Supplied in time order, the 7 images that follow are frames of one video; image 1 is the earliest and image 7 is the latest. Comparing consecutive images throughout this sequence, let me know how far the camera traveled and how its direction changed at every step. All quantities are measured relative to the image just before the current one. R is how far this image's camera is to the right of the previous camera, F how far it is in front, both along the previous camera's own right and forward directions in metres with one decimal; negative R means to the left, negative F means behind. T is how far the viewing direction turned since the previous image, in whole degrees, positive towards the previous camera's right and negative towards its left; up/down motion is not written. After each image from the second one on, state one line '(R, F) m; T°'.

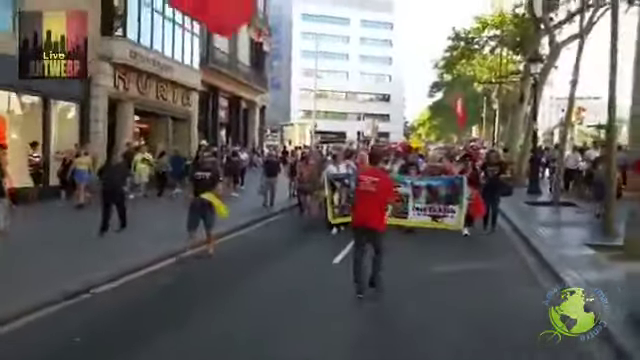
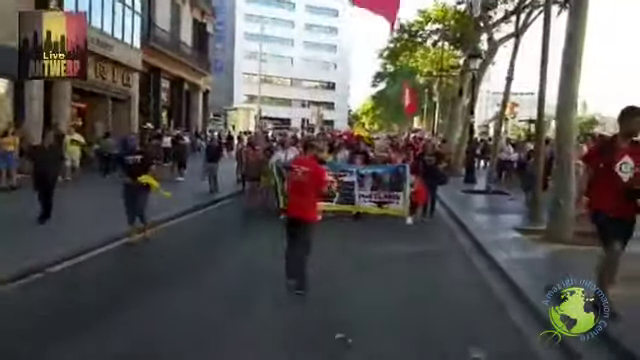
(-0.3, -1.1) m; +4°
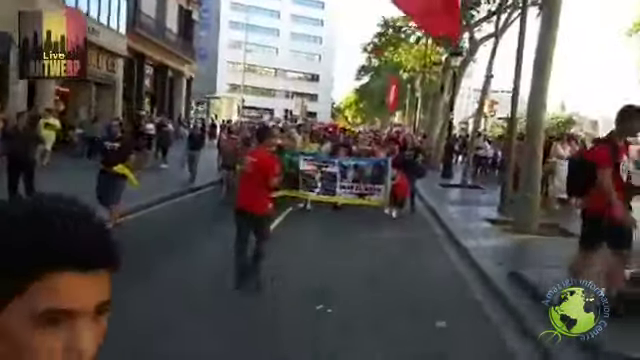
(-0.1, -0.8) m; +1°
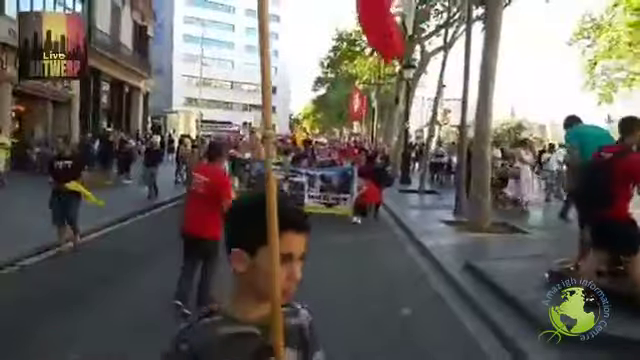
(-0.1, -0.9) m; +2°
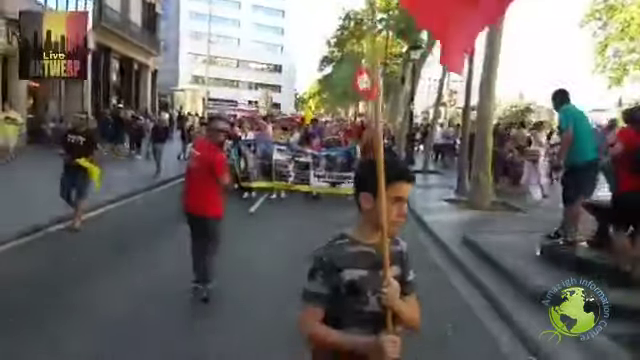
(0.0, -0.5) m; 0°
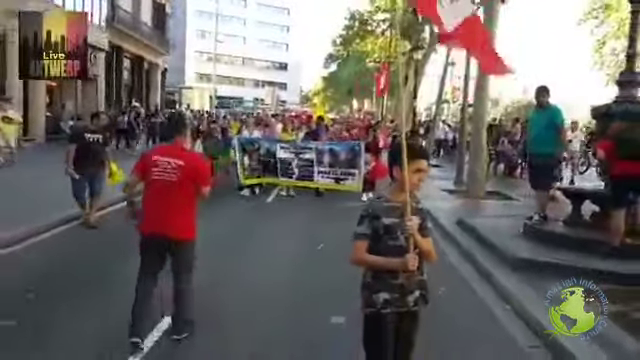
(-0.1, -1.4) m; 0°
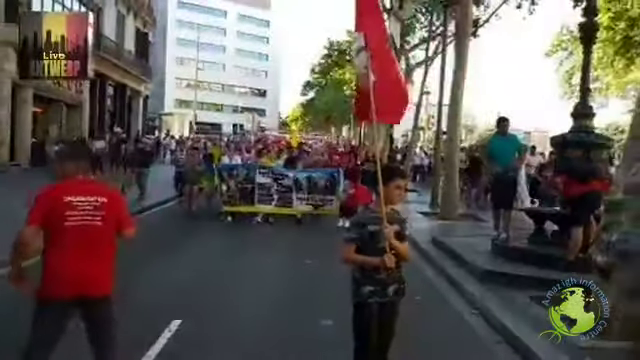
(-0.1, -1.0) m; +1°
